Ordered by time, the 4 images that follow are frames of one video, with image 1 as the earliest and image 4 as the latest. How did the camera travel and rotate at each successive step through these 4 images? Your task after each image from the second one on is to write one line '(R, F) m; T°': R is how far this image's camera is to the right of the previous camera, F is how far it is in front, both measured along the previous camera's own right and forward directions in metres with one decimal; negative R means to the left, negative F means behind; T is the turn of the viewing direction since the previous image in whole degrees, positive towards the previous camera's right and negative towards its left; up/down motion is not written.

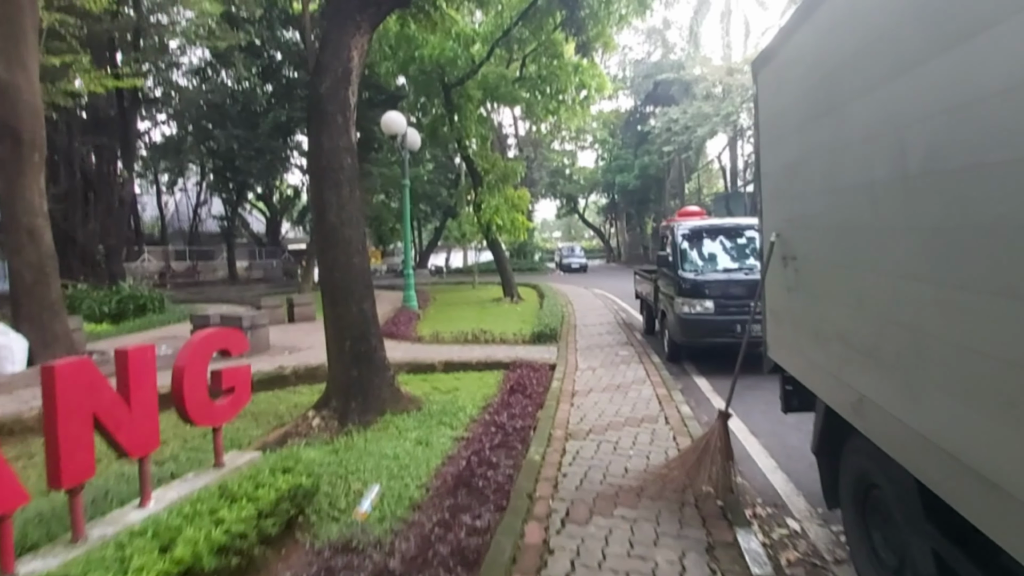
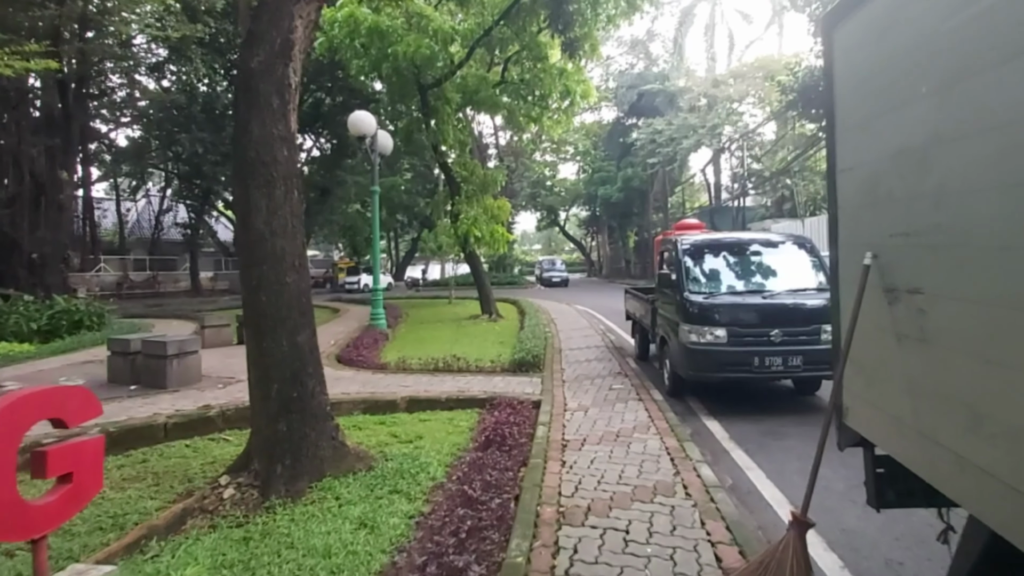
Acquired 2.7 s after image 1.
(0.0, +1.4) m; +2°
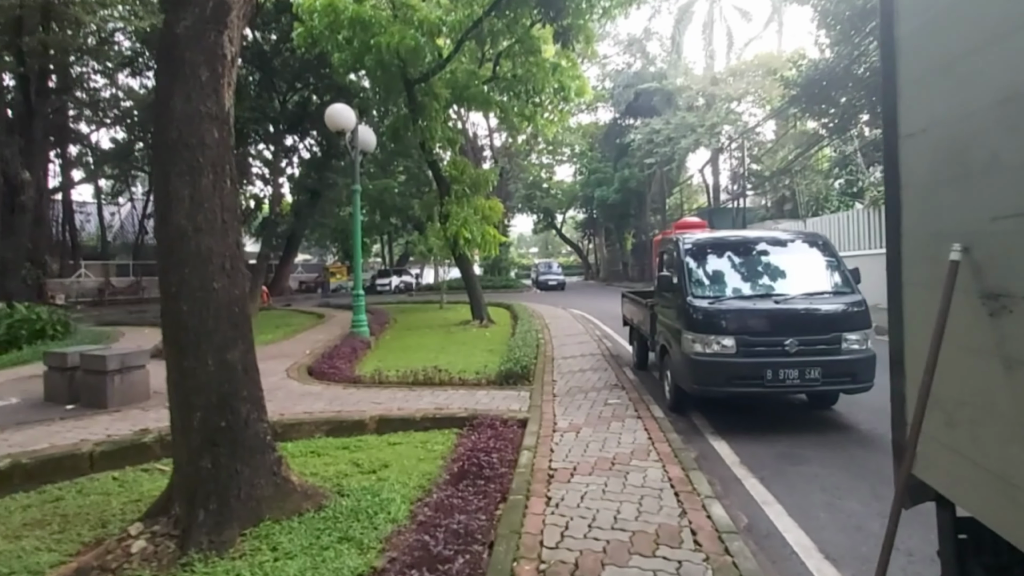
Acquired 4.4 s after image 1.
(+0.2, +0.8) m; 0°
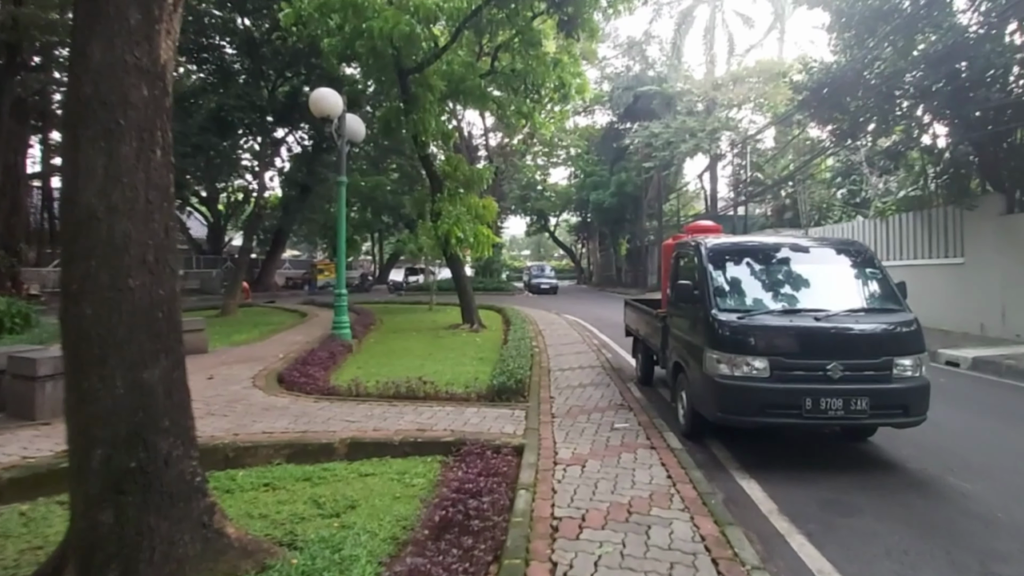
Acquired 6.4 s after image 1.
(-0.1, +1.0) m; +1°
